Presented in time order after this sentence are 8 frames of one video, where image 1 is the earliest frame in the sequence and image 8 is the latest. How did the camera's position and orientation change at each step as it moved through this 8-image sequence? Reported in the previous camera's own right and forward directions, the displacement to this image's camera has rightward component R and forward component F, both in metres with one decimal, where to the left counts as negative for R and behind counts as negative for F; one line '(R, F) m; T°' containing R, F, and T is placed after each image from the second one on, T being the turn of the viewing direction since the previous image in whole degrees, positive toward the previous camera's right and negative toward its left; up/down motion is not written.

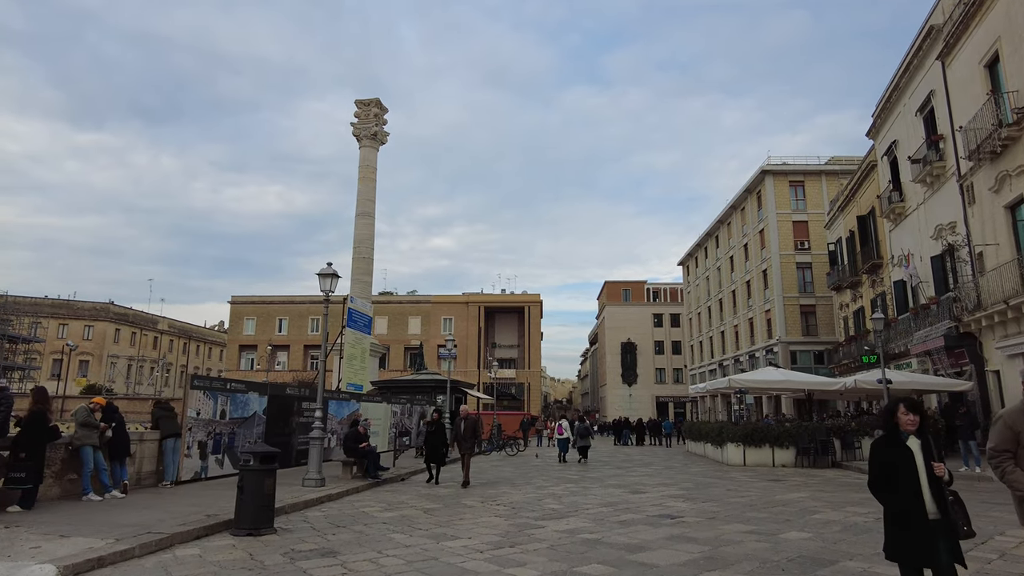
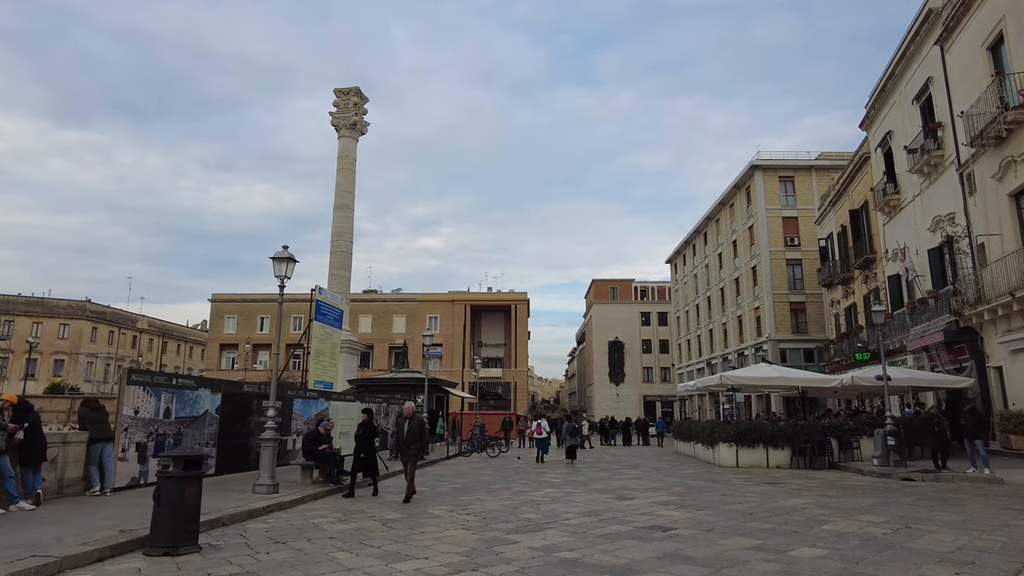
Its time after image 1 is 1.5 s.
(+0.2, +1.0) m; +1°
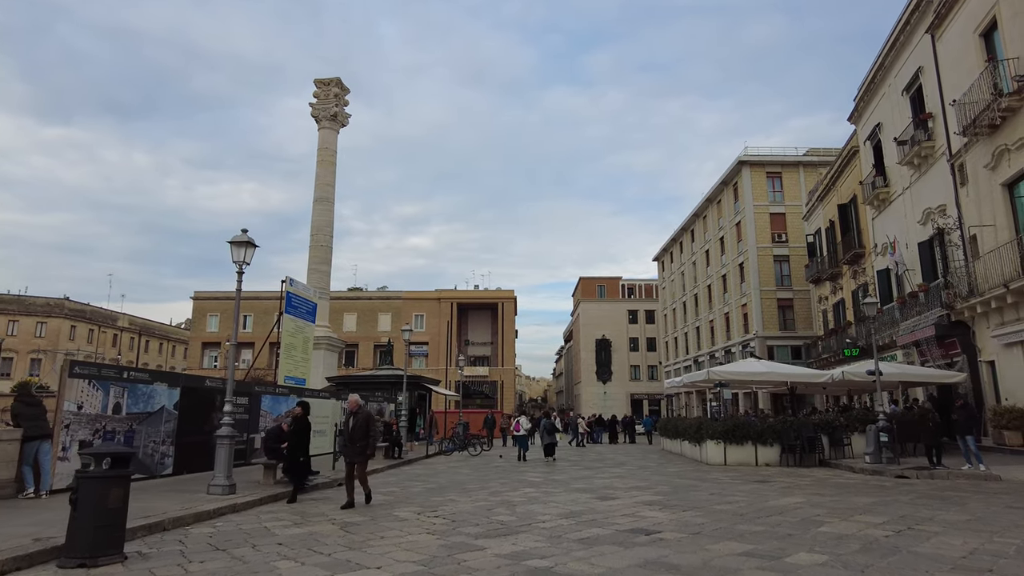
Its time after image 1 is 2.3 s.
(+0.2, +0.6) m; +1°
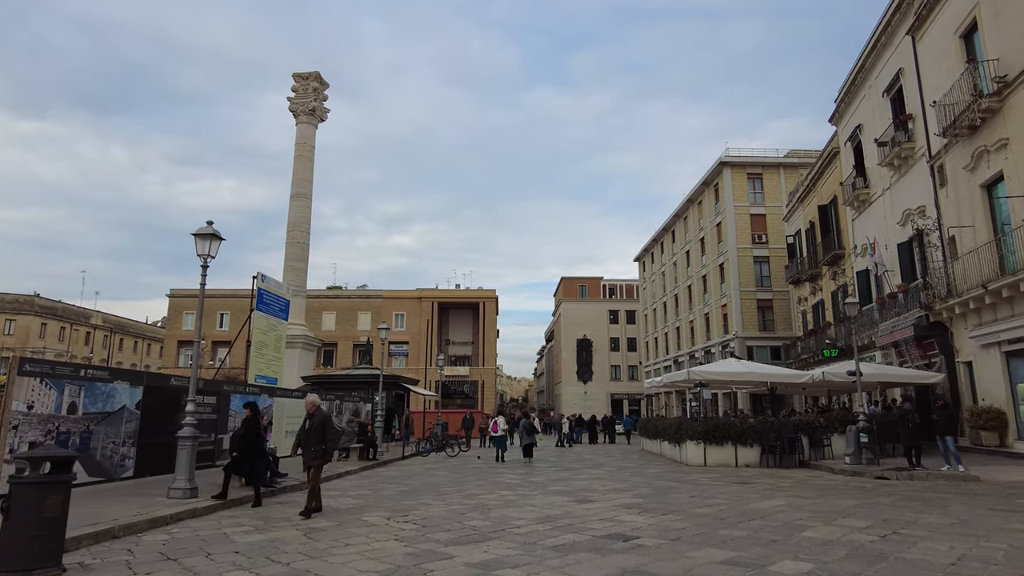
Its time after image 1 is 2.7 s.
(+0.1, +0.3) m; +2°
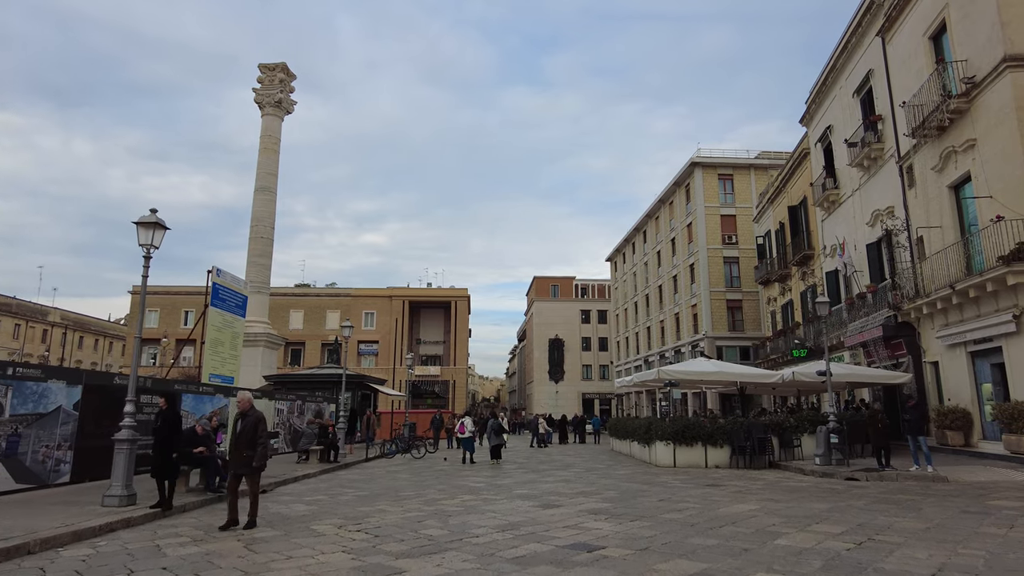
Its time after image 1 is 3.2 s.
(+0.1, +0.4) m; +2°
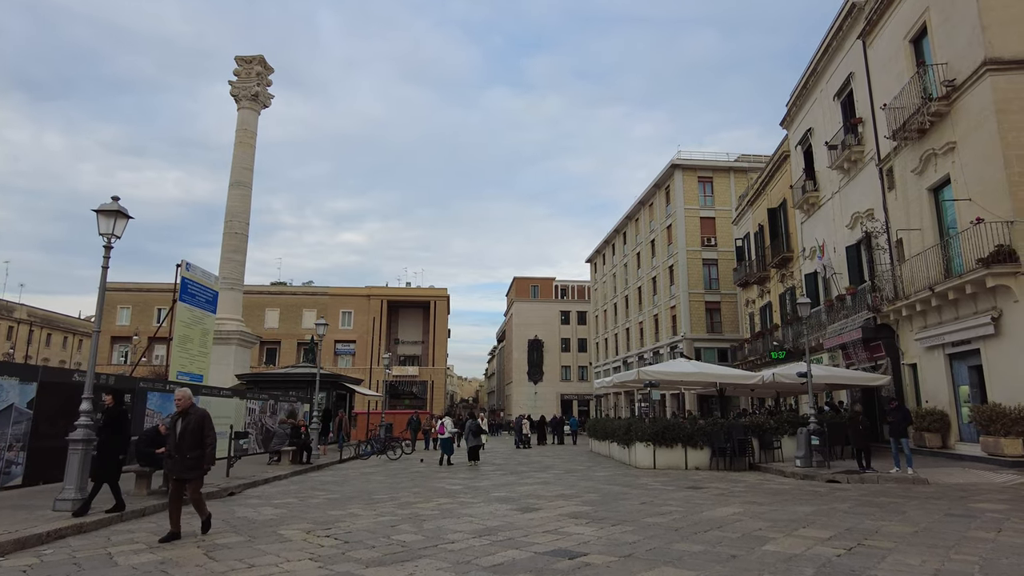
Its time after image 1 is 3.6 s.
(0.0, +0.3) m; +2°
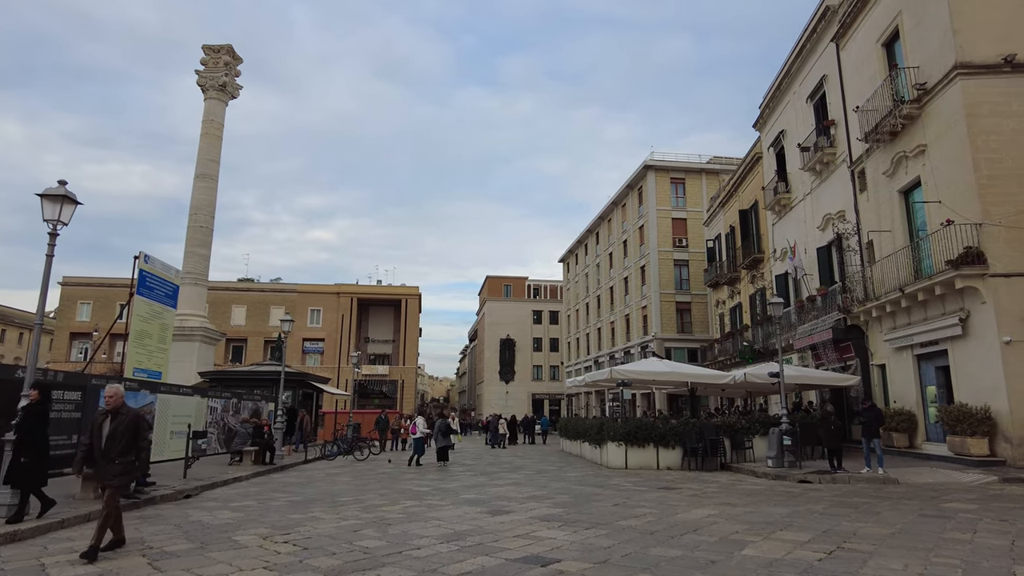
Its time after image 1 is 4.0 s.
(0.0, +0.3) m; +2°
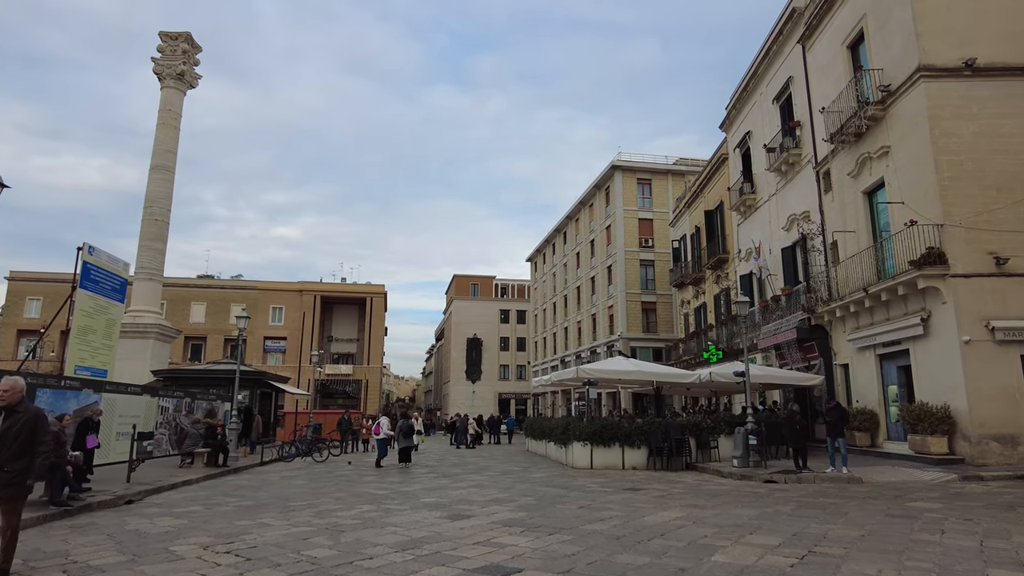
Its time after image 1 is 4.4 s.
(+0.1, +0.3) m; +3°
